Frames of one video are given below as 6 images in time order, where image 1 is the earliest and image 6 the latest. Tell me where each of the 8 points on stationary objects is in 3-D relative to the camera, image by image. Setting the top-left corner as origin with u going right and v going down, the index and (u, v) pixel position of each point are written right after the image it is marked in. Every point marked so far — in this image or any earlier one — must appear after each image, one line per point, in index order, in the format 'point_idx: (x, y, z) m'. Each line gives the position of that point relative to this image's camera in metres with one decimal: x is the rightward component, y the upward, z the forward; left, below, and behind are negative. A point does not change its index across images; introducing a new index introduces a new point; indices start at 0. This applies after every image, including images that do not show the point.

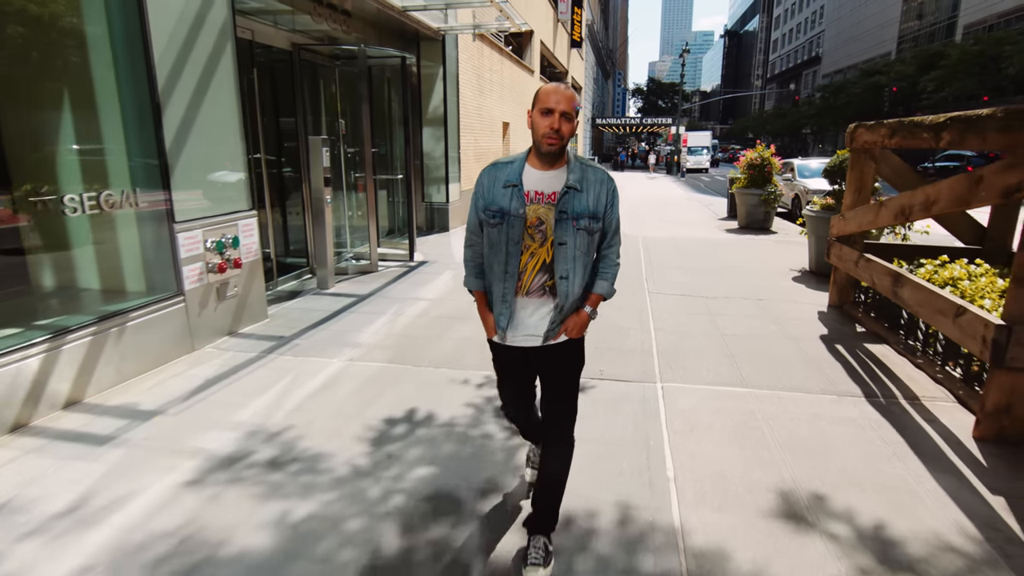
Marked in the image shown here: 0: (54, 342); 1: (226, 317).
0: (-2.7, -0.3, +3.8) m
1: (-2.4, -0.2, +5.3) m
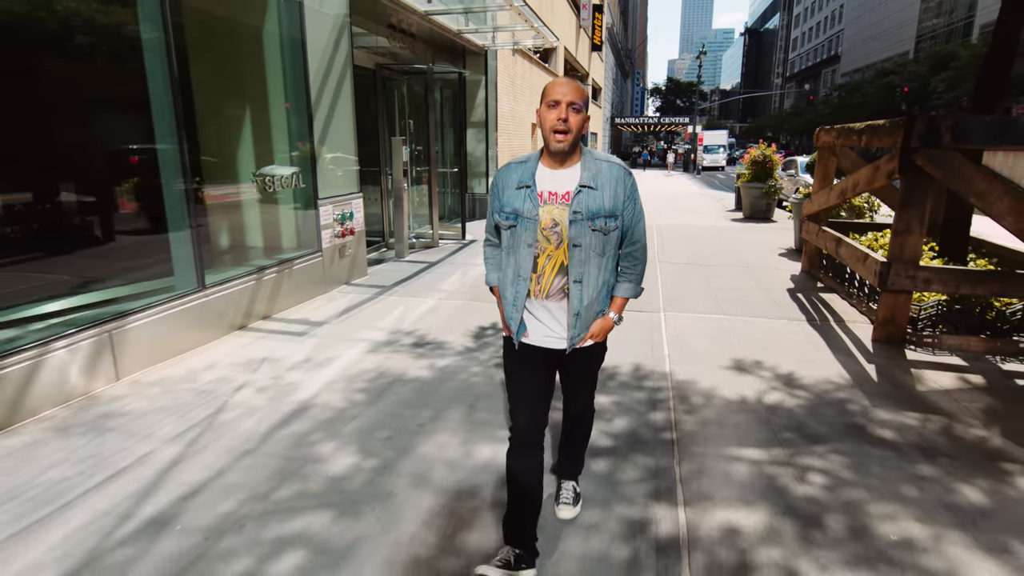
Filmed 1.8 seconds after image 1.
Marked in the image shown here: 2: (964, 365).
0: (-2.3, +0.1, +5.7) m
1: (-1.9, +0.2, +7.1) m
2: (+3.4, -0.6, +4.6) m
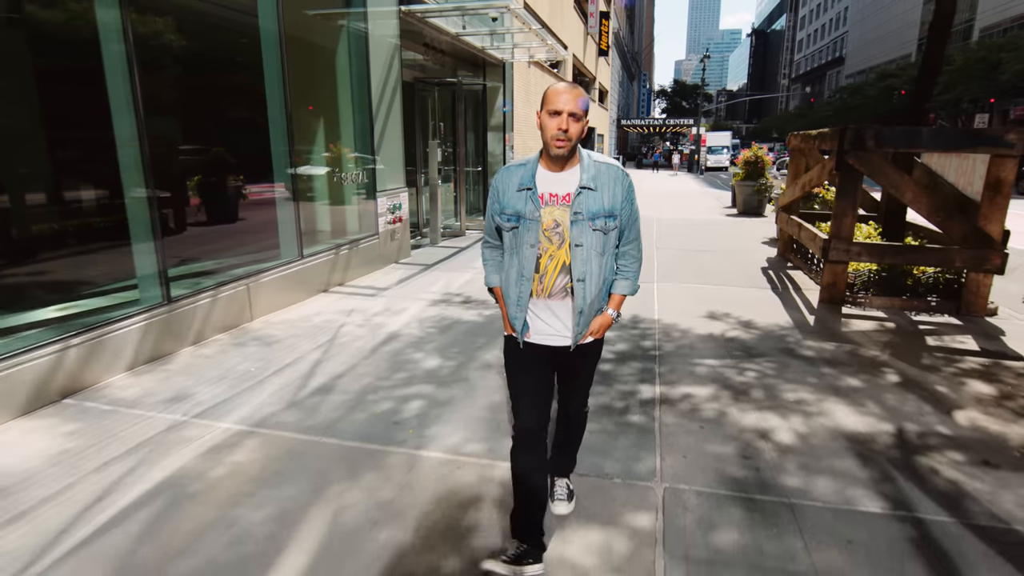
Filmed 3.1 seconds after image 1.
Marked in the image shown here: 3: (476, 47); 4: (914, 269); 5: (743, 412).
0: (-2.0, +0.4, +7.2) m
1: (-1.6, +0.5, +8.6) m
2: (+3.6, -0.3, +6.1) m
3: (-0.7, +4.6, +11.8) m
4: (+4.1, +0.2, +6.4) m
5: (+1.4, -0.7, +3.8) m
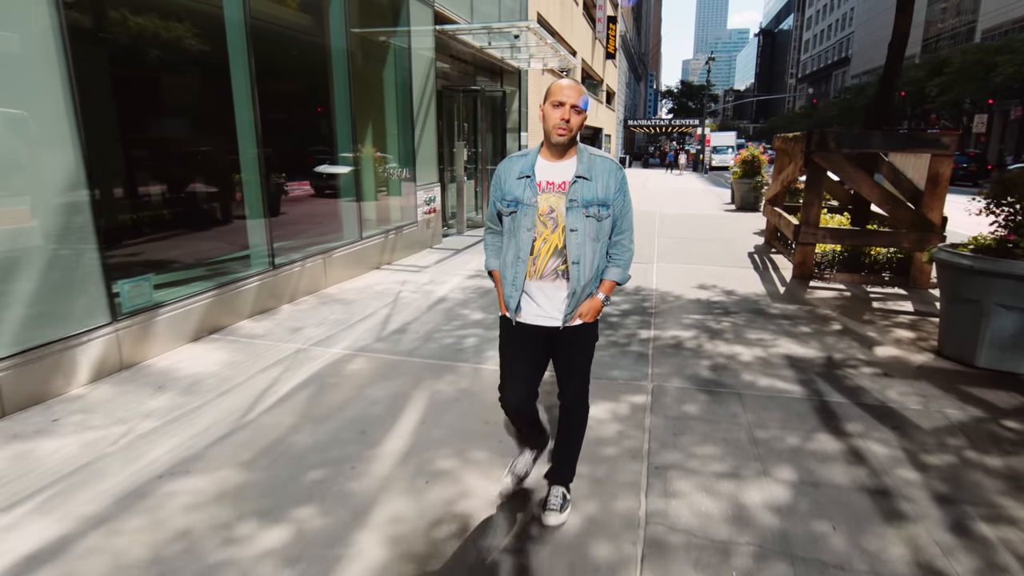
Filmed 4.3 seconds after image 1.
0: (-1.7, +0.7, +8.5) m
1: (-1.3, +0.8, +9.9) m
2: (+3.9, 0.0, +7.3) m
3: (-0.3, +4.9, +13.1) m
4: (+4.4, +0.5, +7.6) m
5: (+1.7, -0.5, +5.0) m
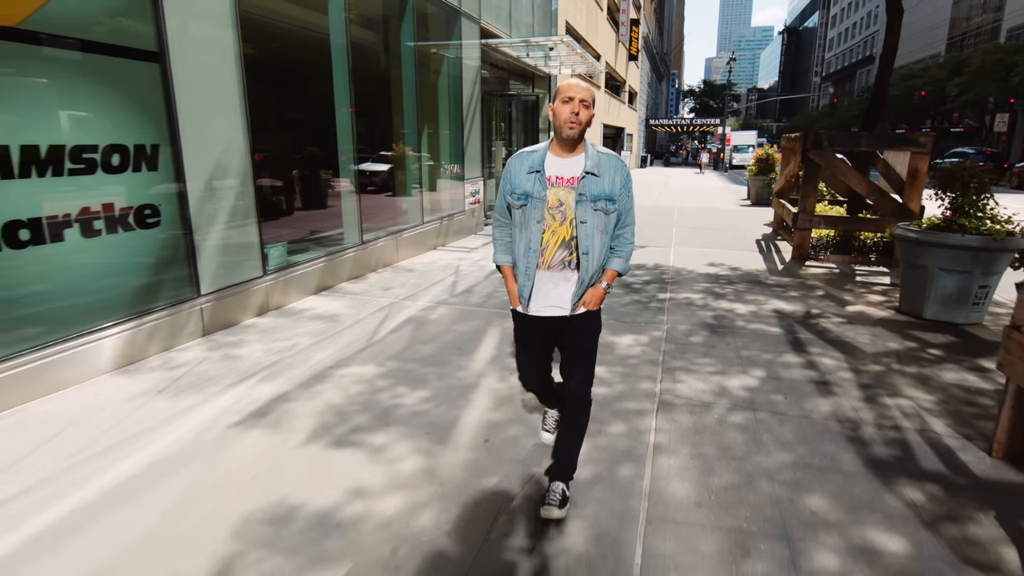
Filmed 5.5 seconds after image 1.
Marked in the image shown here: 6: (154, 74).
0: (-1.2, +1.1, +9.9) m
1: (-0.7, +1.1, +11.3) m
2: (+4.4, +0.3, +8.5) m
3: (+0.4, +5.2, +14.5) m
4: (+5.0, +0.8, +8.8) m
5: (+2.1, -0.2, +6.3) m
6: (-2.6, +1.6, +4.5) m
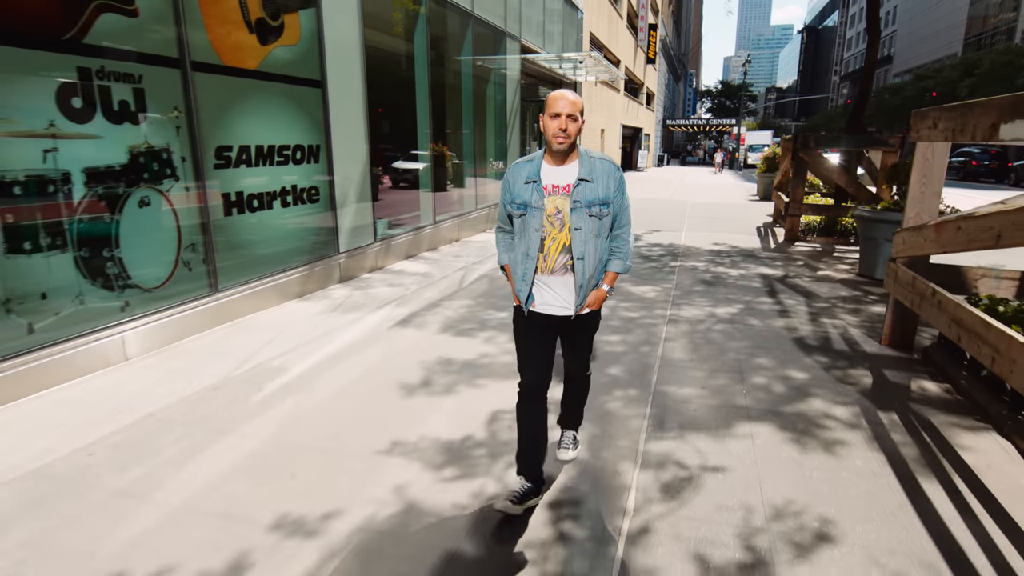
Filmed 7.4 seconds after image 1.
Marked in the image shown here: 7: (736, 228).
0: (-0.5, +1.5, +11.8) m
1: (0.0, +1.6, +13.1) m
2: (+5.1, +0.7, +10.3) m
3: (+1.2, +5.7, +16.3) m
4: (+5.6, +1.2, +10.6) m
5: (+2.7, +0.3, +8.1) m
6: (-2.0, +2.0, +6.4) m
7: (+4.3, +1.1, +12.0) m
